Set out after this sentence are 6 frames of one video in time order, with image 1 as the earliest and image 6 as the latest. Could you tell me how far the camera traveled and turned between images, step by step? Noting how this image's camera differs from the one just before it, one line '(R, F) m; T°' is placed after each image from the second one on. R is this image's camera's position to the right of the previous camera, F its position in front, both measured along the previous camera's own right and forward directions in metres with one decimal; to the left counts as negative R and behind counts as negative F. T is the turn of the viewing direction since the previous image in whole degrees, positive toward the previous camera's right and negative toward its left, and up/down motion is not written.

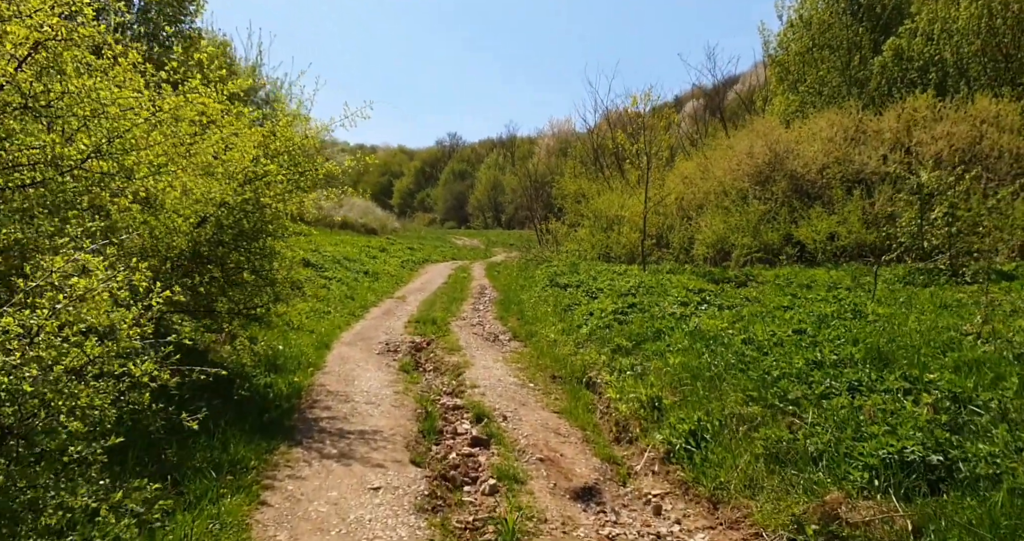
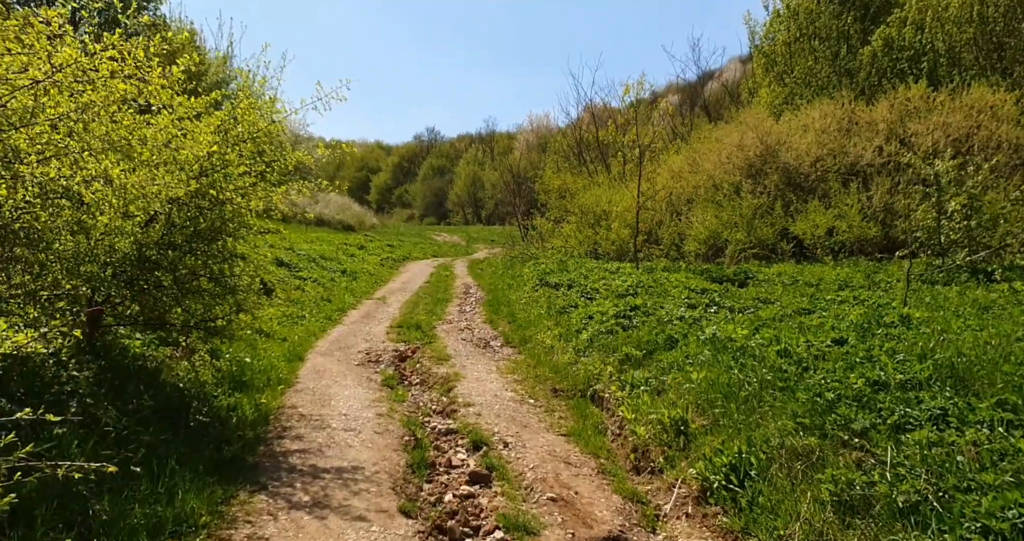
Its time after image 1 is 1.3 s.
(-0.3, +1.4) m; +2°
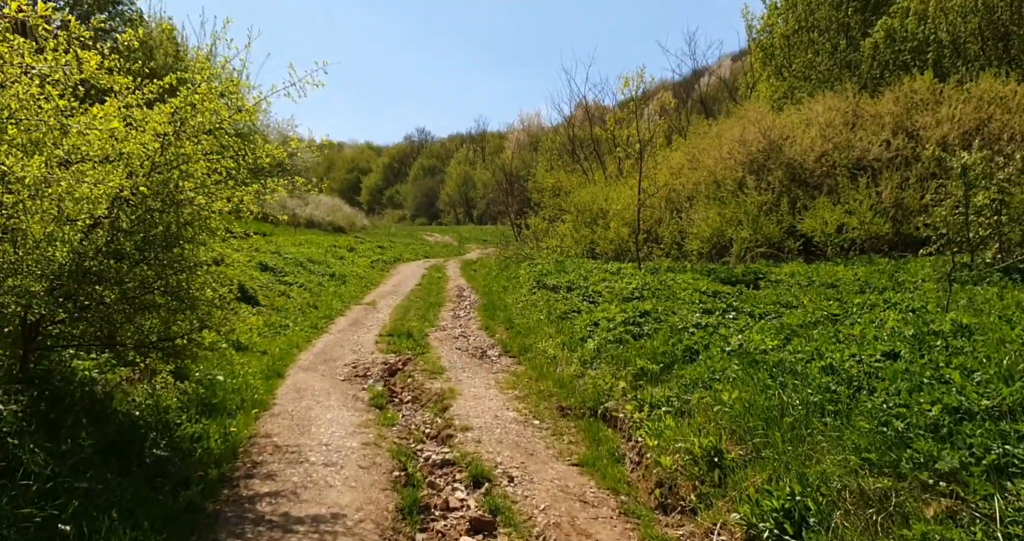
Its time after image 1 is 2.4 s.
(-0.1, +1.3) m; +1°
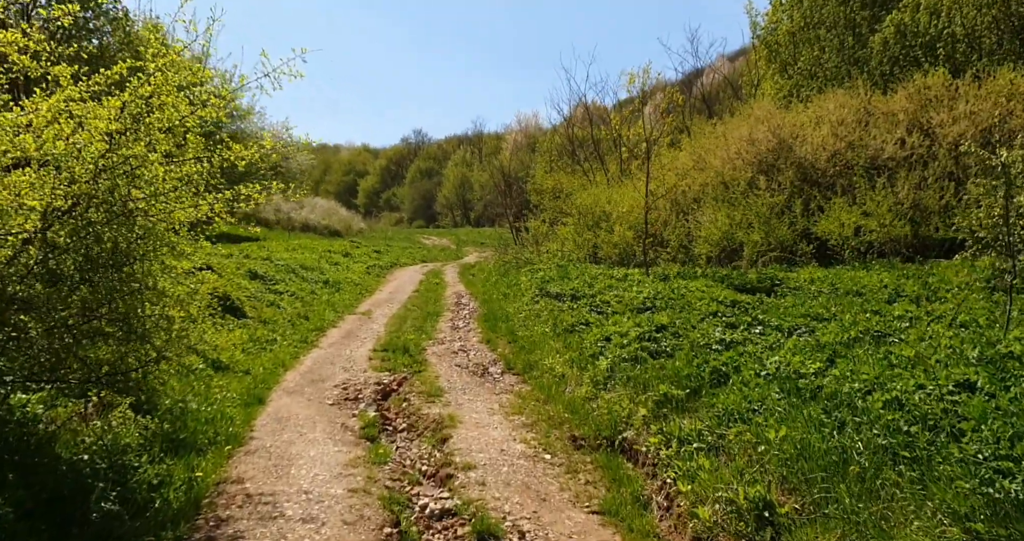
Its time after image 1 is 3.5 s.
(-0.1, +1.2) m; 0°
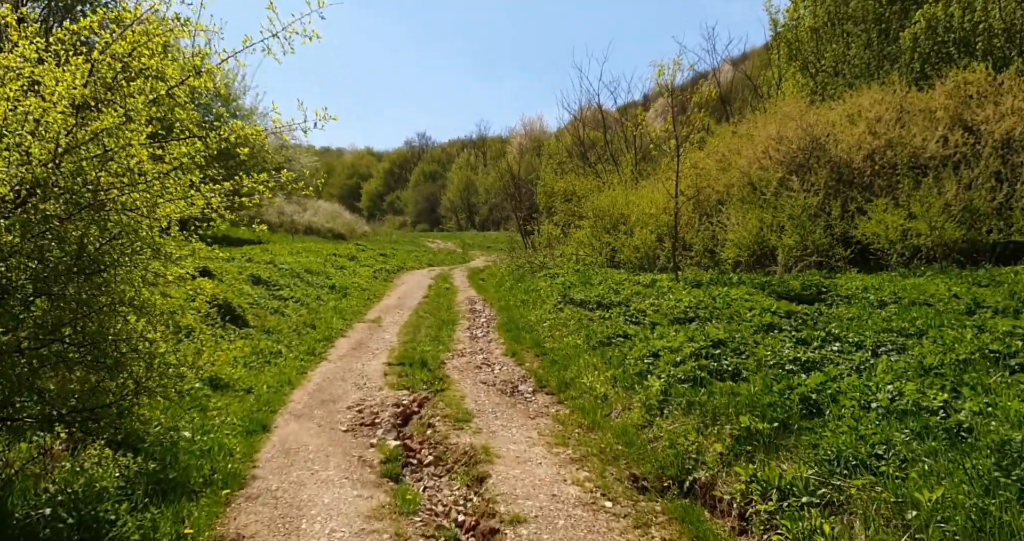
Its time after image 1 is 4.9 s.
(-0.6, +1.6) m; 0°
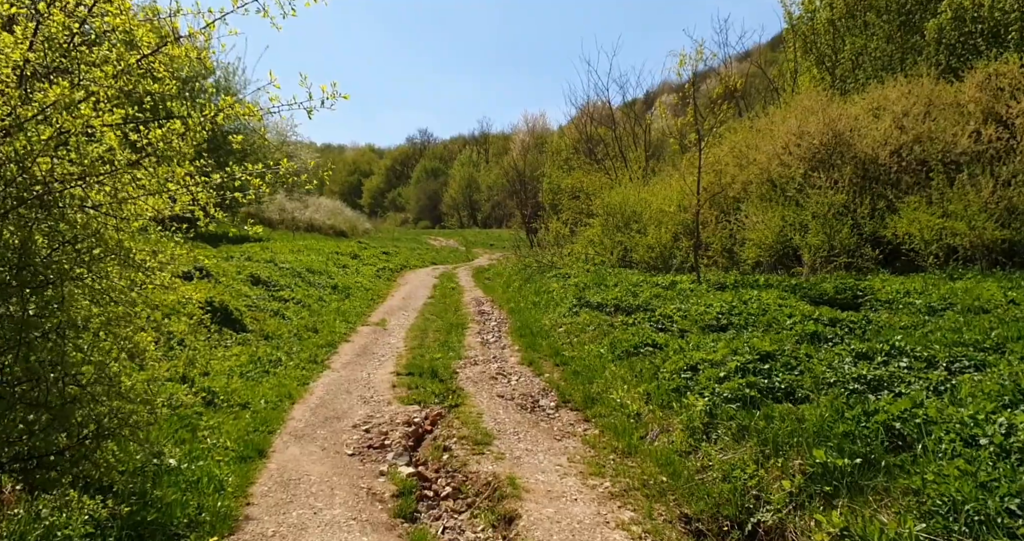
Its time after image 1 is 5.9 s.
(-0.4, +1.2) m; 0°
